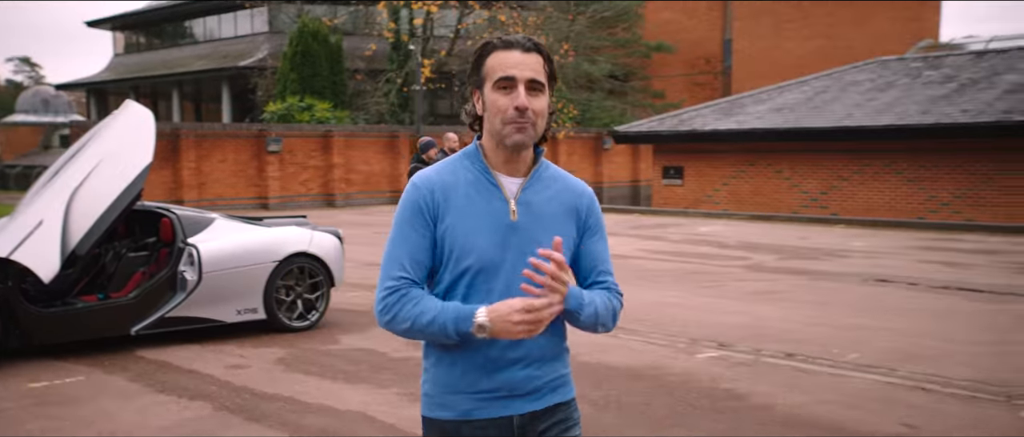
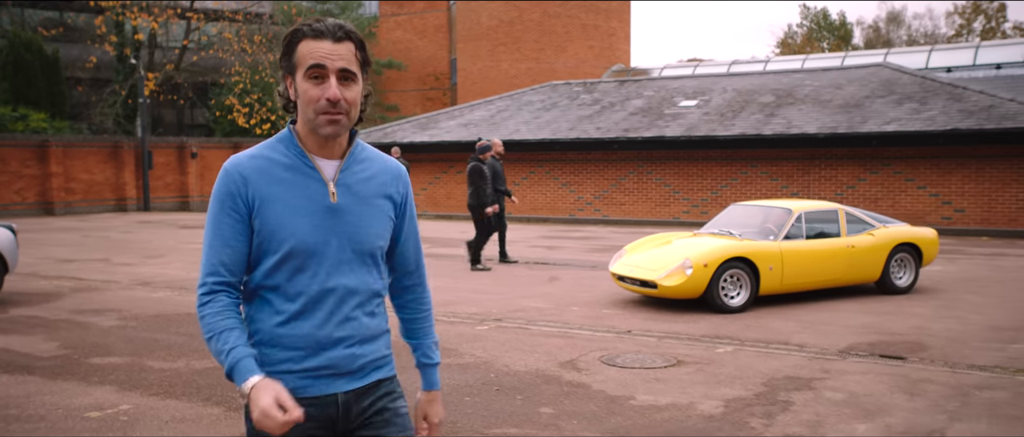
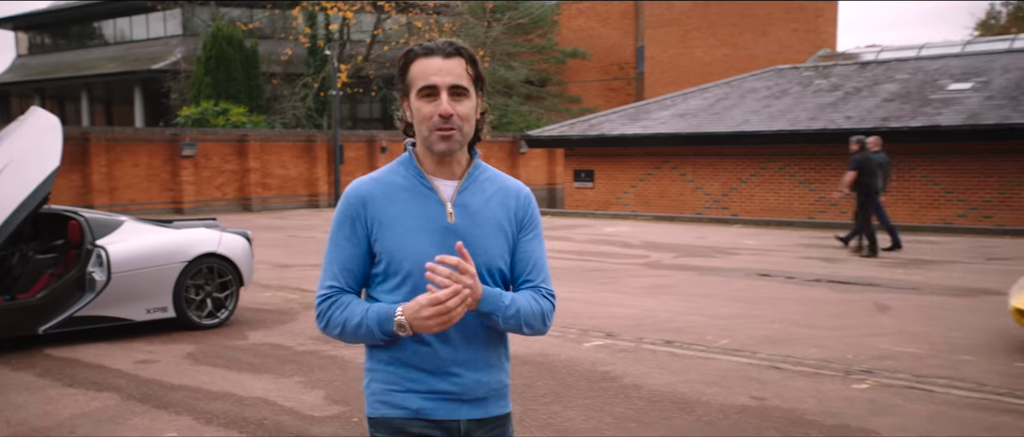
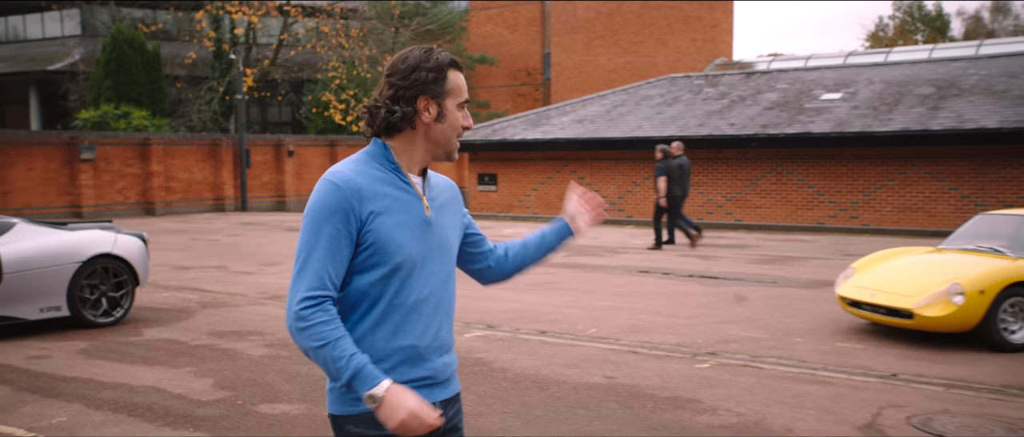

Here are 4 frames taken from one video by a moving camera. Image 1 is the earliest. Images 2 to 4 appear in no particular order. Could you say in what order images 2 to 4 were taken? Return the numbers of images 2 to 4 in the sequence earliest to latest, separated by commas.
3, 4, 2
